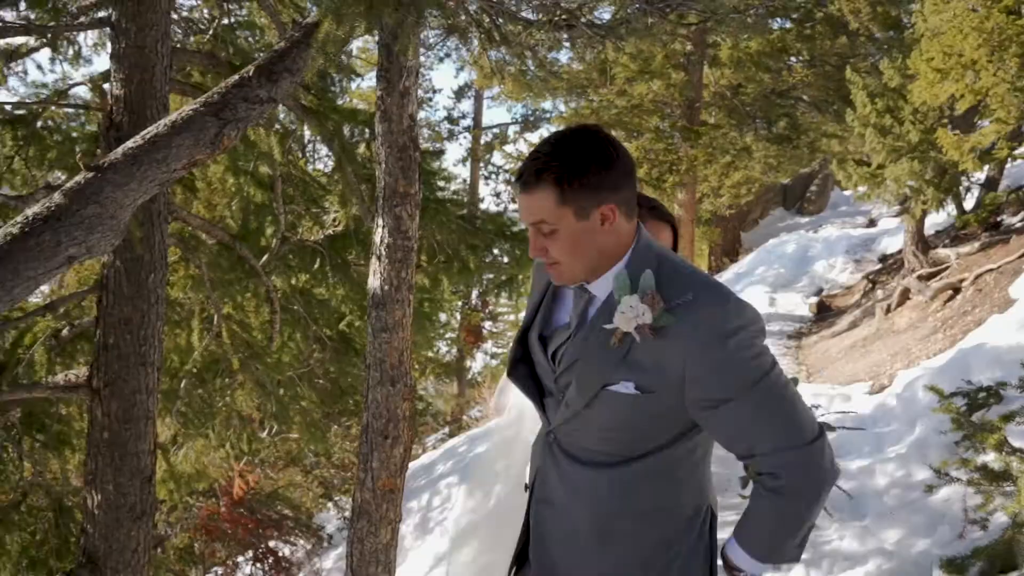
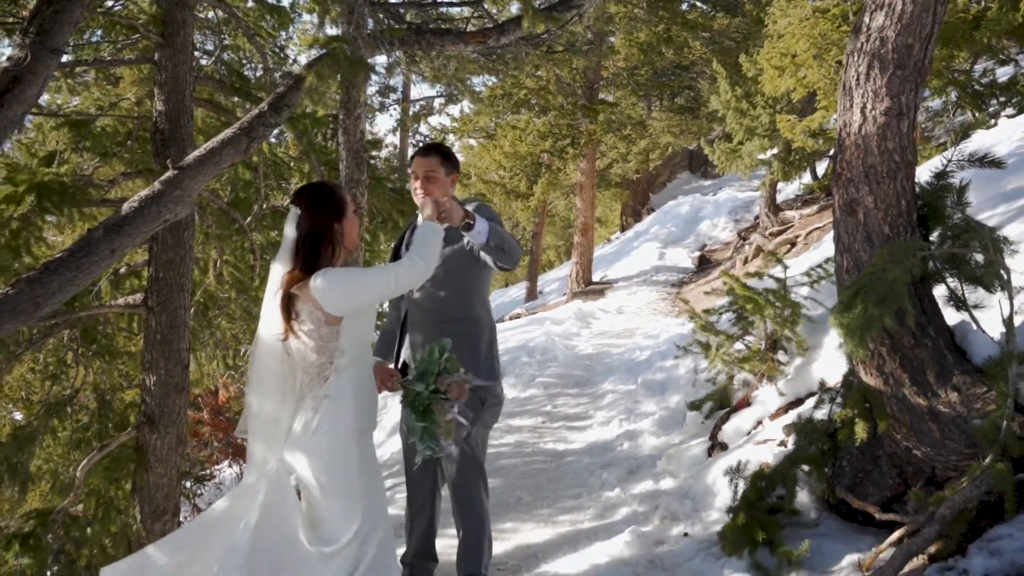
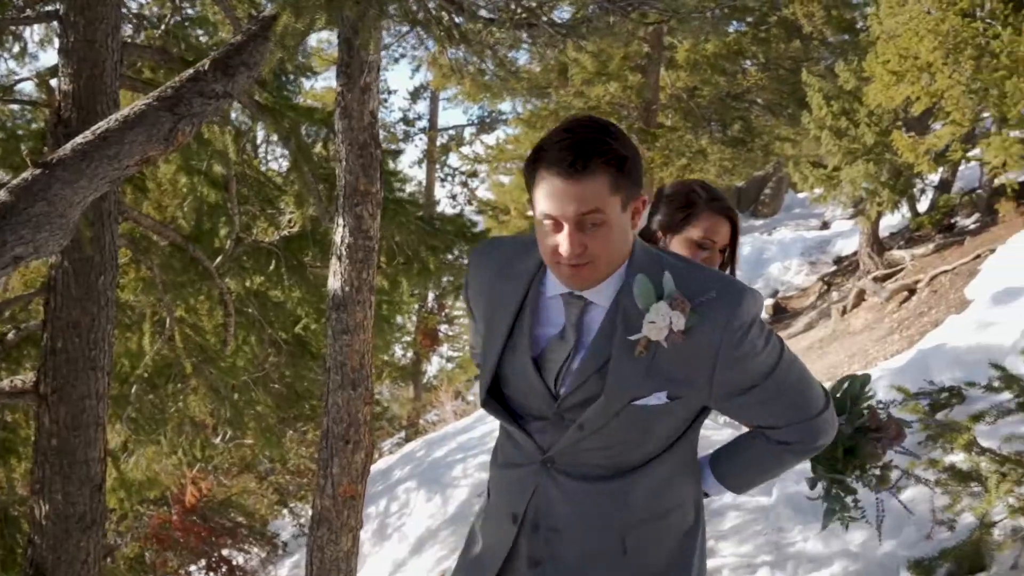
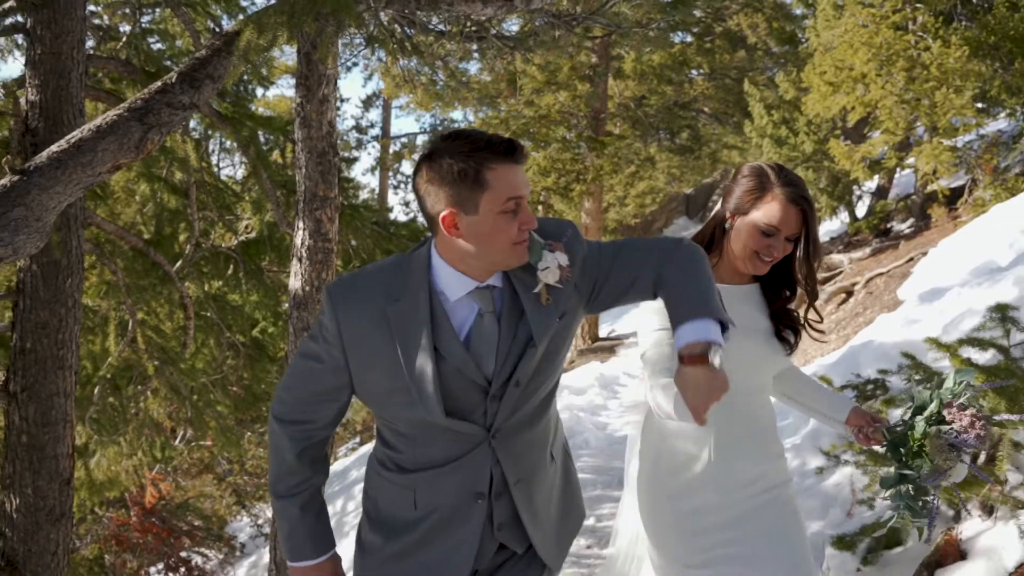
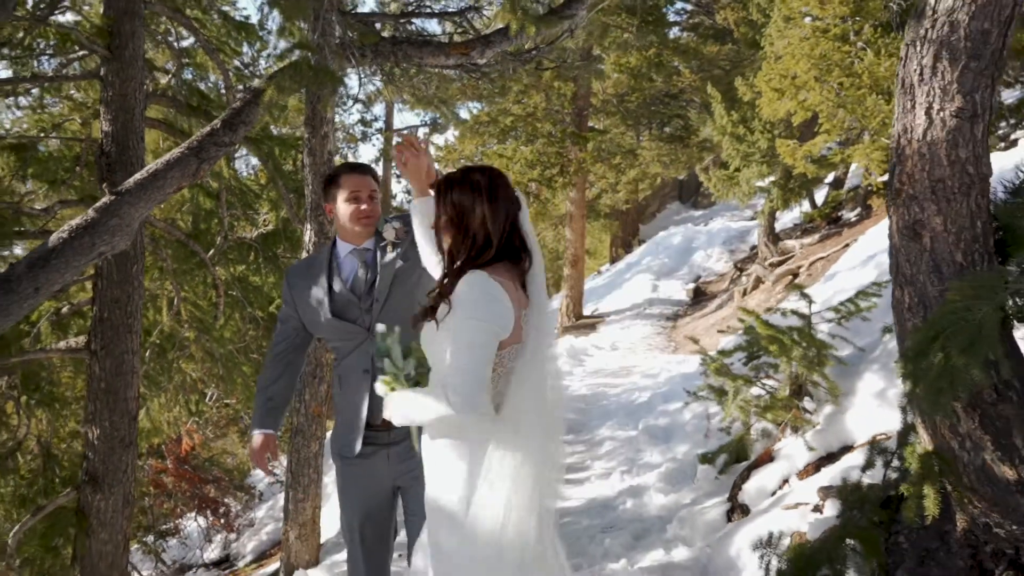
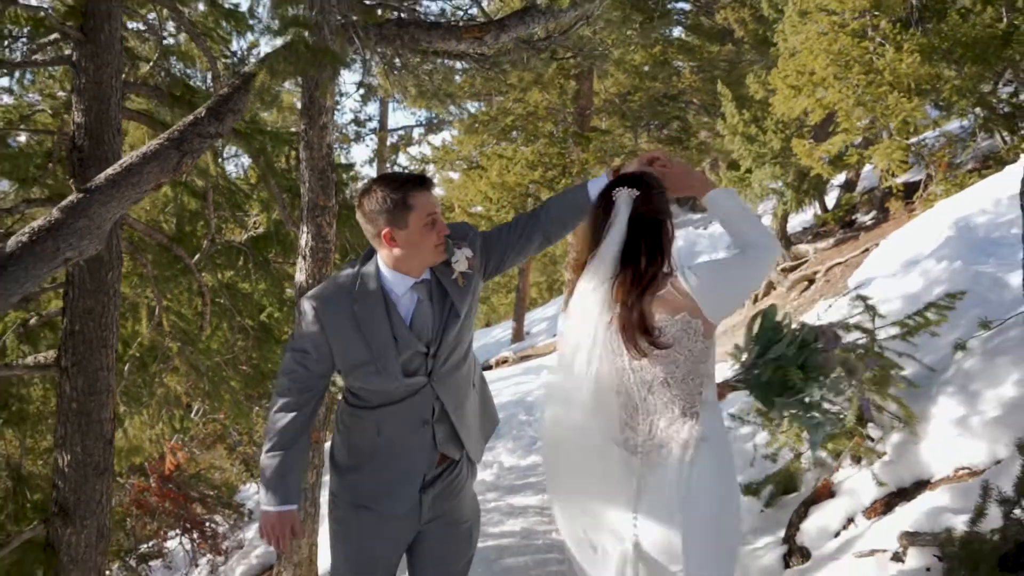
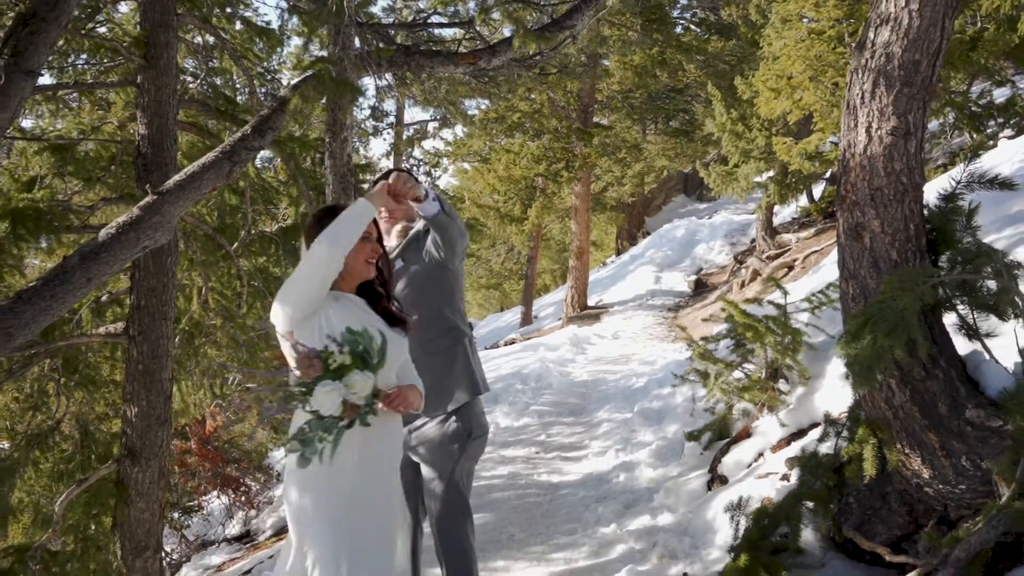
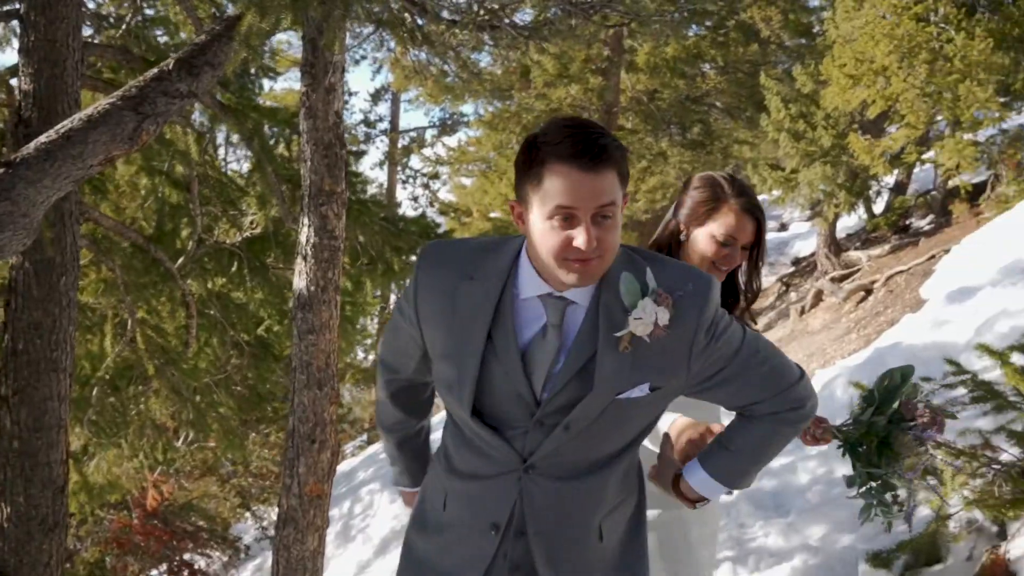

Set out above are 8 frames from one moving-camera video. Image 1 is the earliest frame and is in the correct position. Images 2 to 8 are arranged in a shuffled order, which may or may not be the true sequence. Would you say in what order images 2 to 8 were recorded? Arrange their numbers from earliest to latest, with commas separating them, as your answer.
3, 8, 4, 6, 5, 7, 2
